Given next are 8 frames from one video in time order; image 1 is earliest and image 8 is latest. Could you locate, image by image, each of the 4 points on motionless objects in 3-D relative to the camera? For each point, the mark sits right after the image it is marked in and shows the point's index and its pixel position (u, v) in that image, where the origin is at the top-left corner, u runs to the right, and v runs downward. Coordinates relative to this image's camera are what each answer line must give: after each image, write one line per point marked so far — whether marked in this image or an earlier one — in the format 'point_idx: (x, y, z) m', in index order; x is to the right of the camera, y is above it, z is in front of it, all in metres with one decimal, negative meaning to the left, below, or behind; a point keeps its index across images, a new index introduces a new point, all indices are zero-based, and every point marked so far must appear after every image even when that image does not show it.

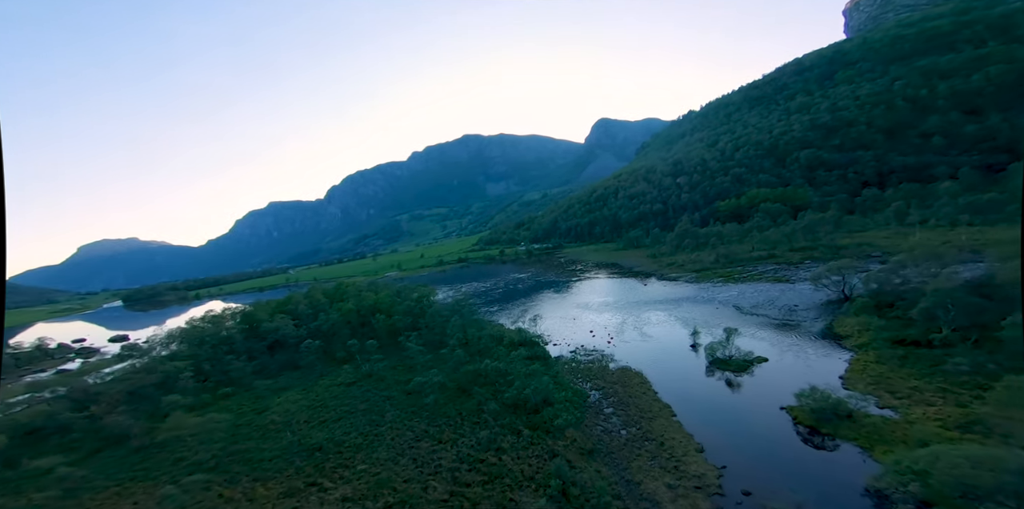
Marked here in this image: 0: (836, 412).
0: (+14.8, -7.2, +19.4) m
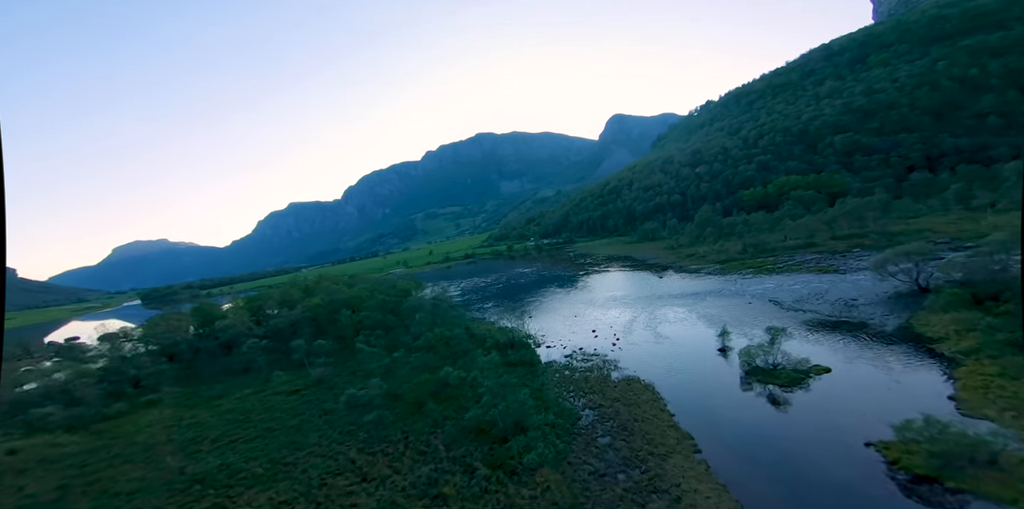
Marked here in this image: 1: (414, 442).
0: (+12.9, -5.9, +12.3) m
1: (-4.2, -8.0, +18.3) m
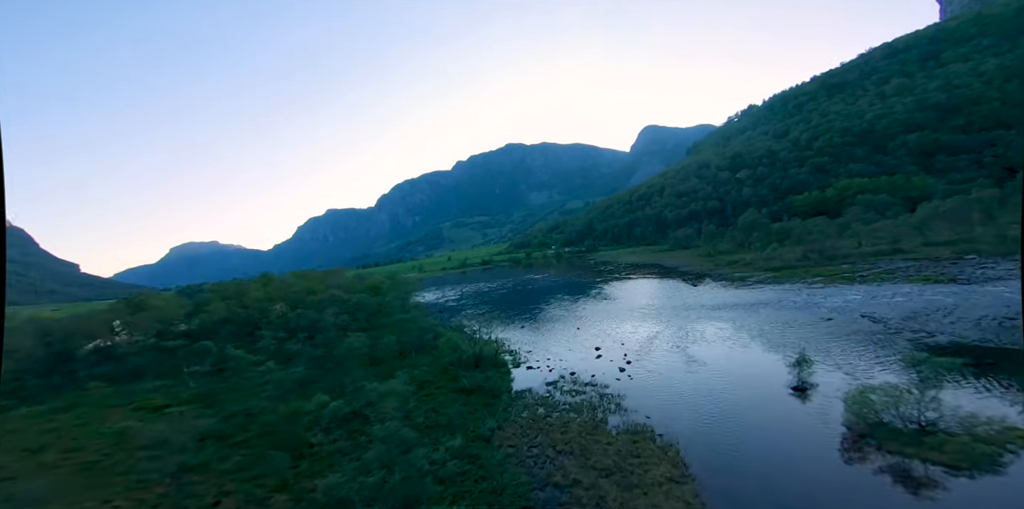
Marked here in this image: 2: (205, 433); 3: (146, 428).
0: (+10.0, -4.7, +2.9) m
1: (-6.8, -6.5, +10.0) m
2: (-10.5, -6.1, +14.4) m
3: (-13.4, -6.7, +15.6) m
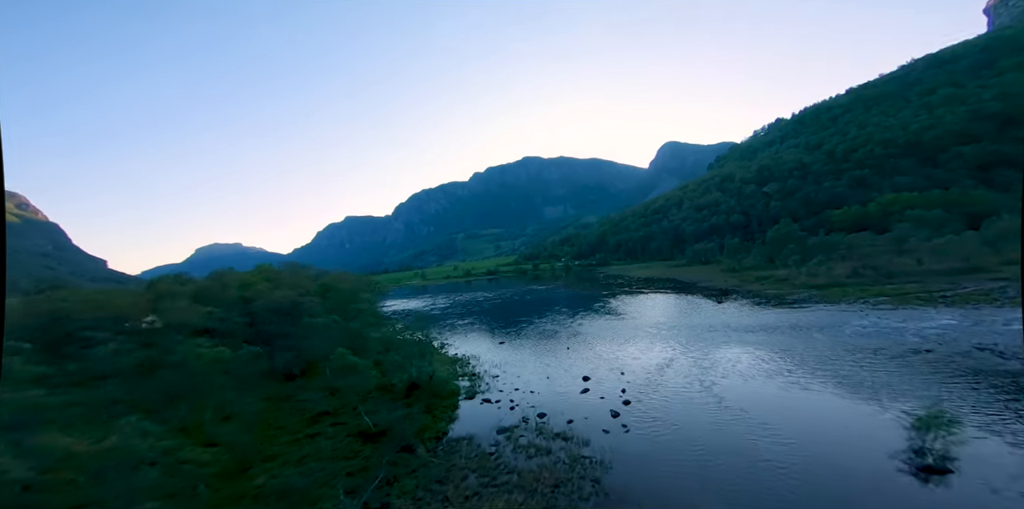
0: (+7.6, -4.0, -3.6) m
1: (-9.0, -5.3, +4.1) m
2: (-12.5, -4.9, +8.7) m
3: (-15.5, -5.4, +9.9) m
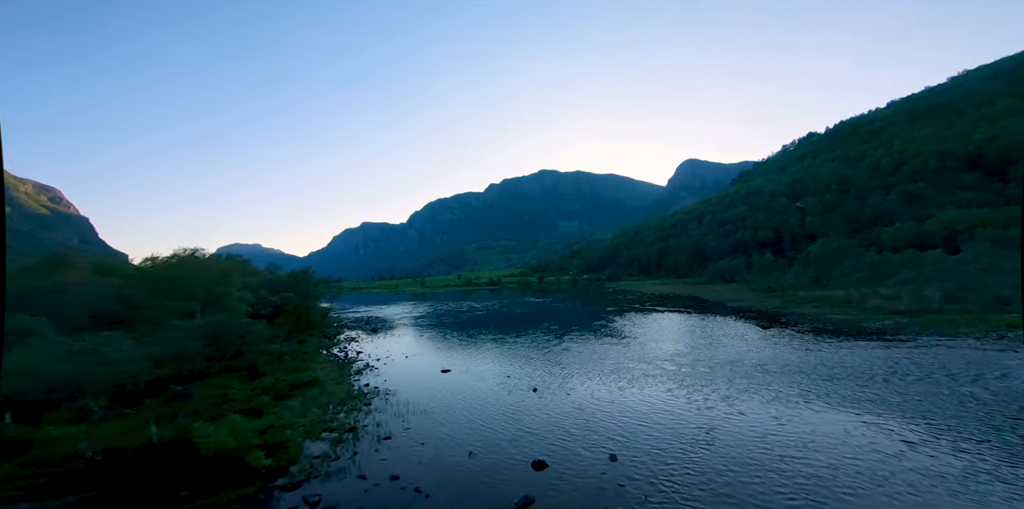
0: (+4.7, -2.9, -11.7) m
1: (-11.7, -3.6, -3.6) m
2: (-15.0, -3.2, +1.2) m
3: (-18.0, -3.6, +2.5) m
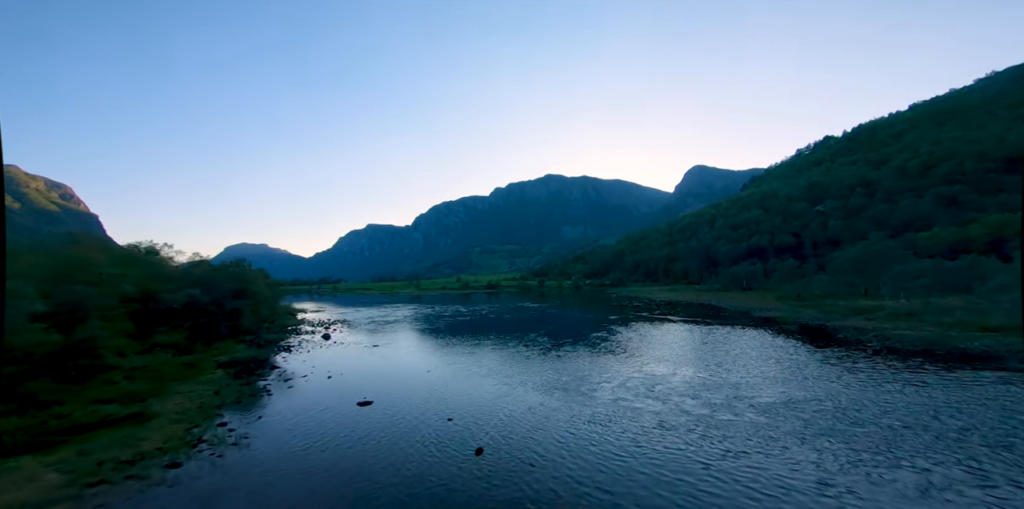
0: (+3.1, -2.1, -17.0) m
1: (-13.2, -2.7, -8.6) m
2: (-16.4, -2.3, -3.9) m
3: (-19.4, -2.6, -2.5) m
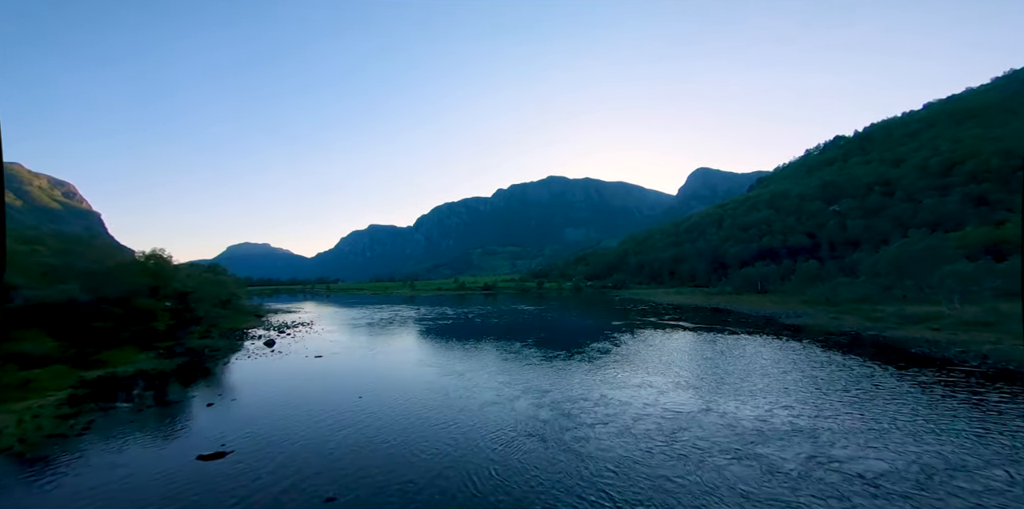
0: (+2.2, -1.6, -21.1) m
1: (-14.1, -2.0, -12.6) m
2: (-17.3, -1.6, -7.9) m
3: (-20.2, -1.9, -6.5) m
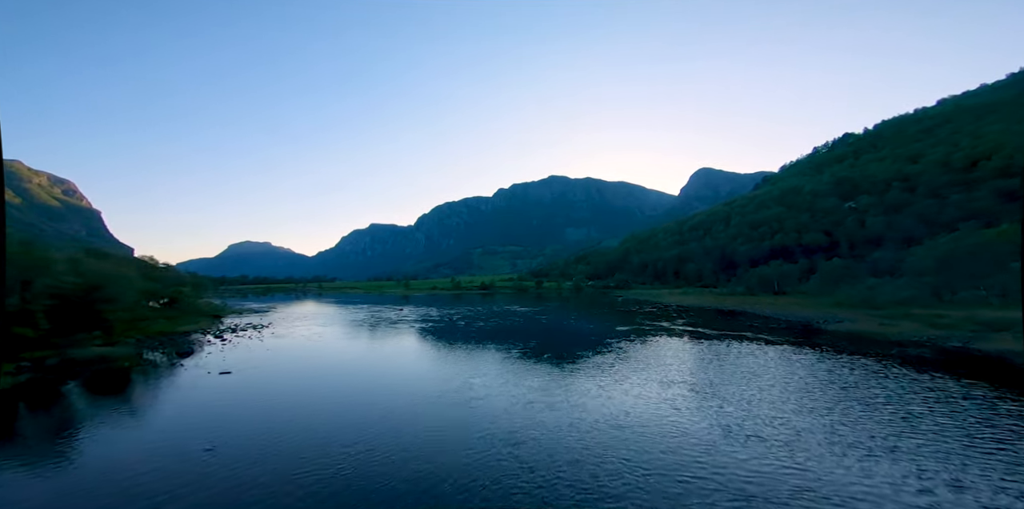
0: (+1.4, -1.1, -25.1) m
1: (-14.8, -1.5, -16.6) m
2: (-18.0, -1.1, -11.9) m
3: (-20.9, -1.4, -10.5) m
